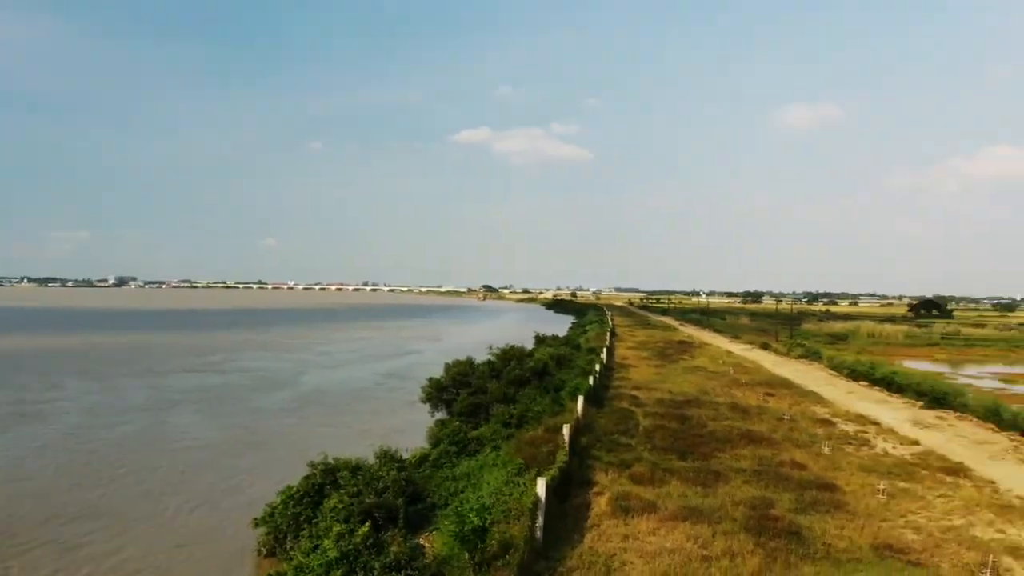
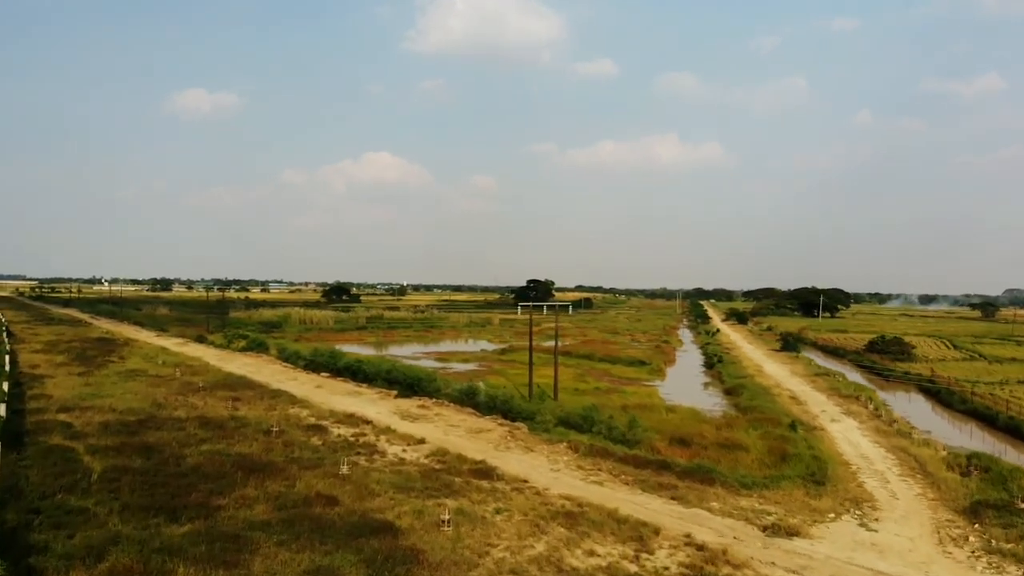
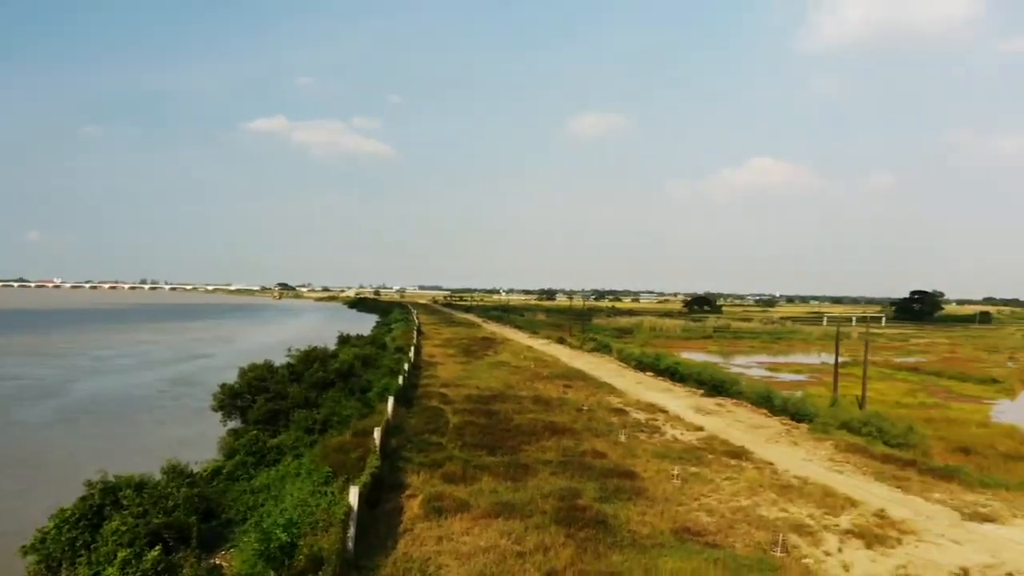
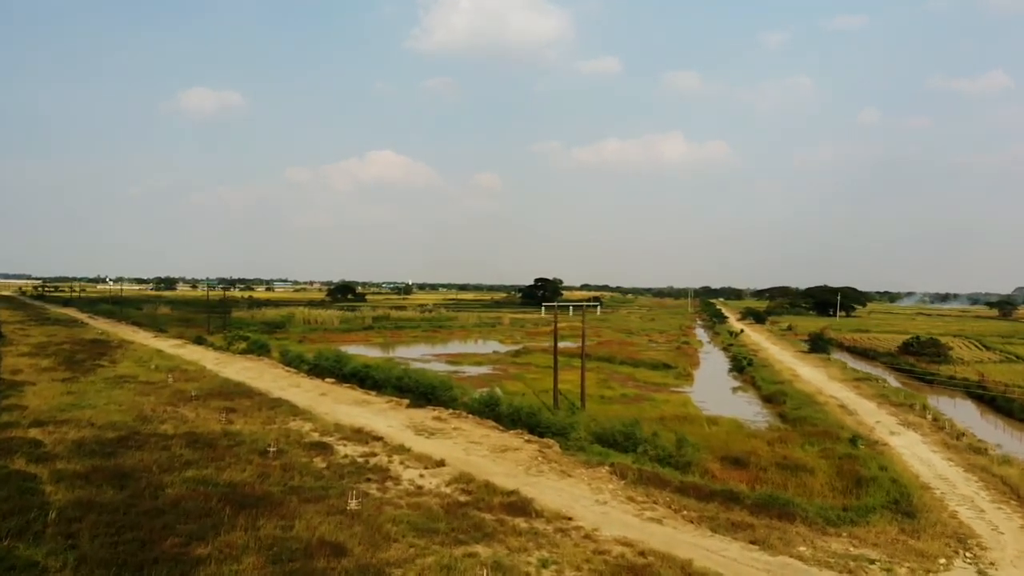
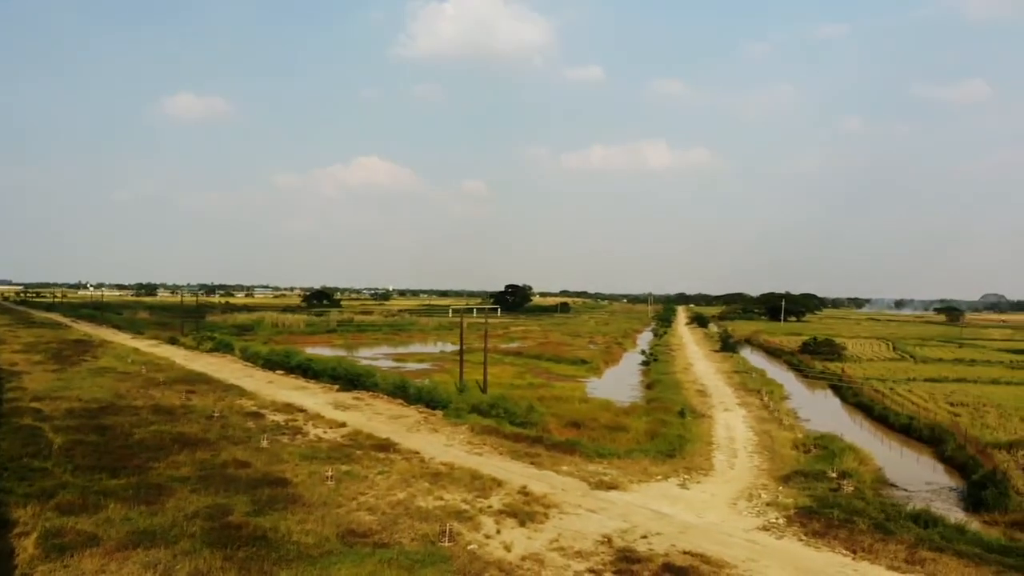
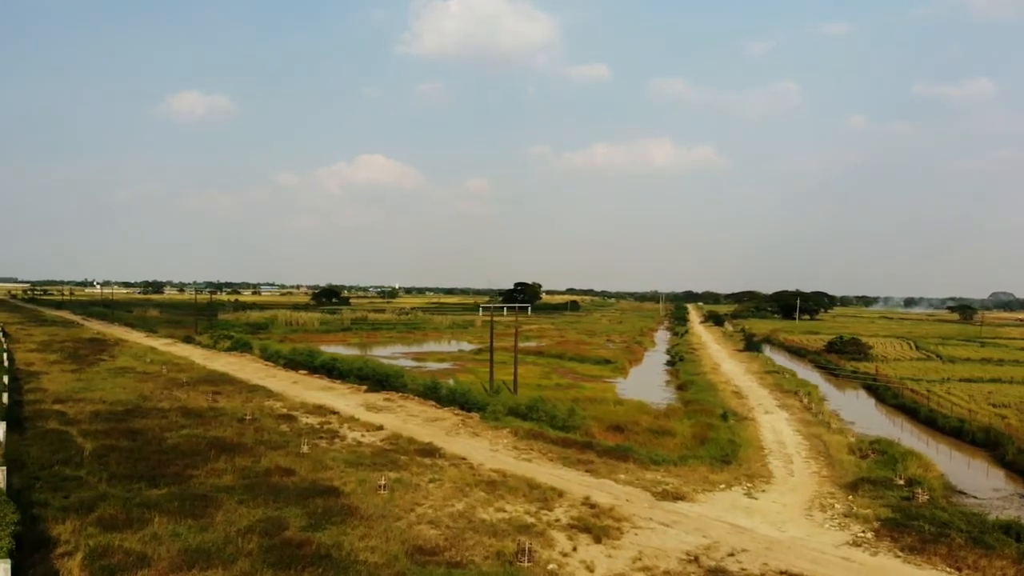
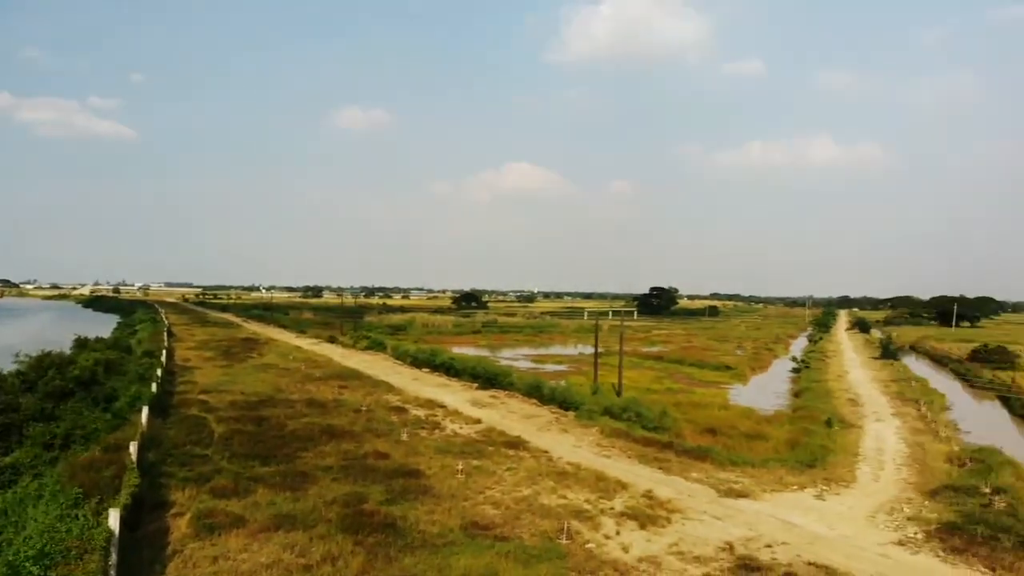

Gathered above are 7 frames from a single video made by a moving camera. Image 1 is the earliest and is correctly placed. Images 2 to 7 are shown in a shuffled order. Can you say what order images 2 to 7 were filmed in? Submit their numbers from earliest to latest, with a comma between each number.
3, 7, 5, 6, 2, 4
